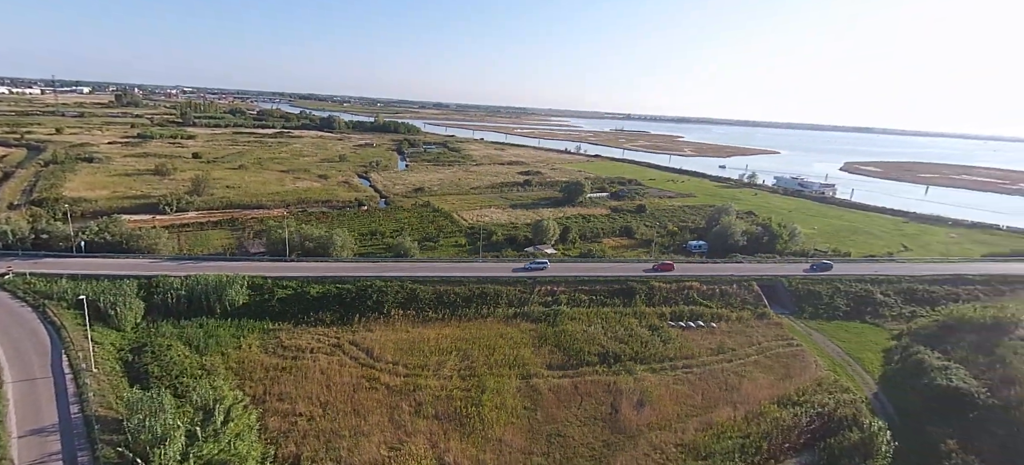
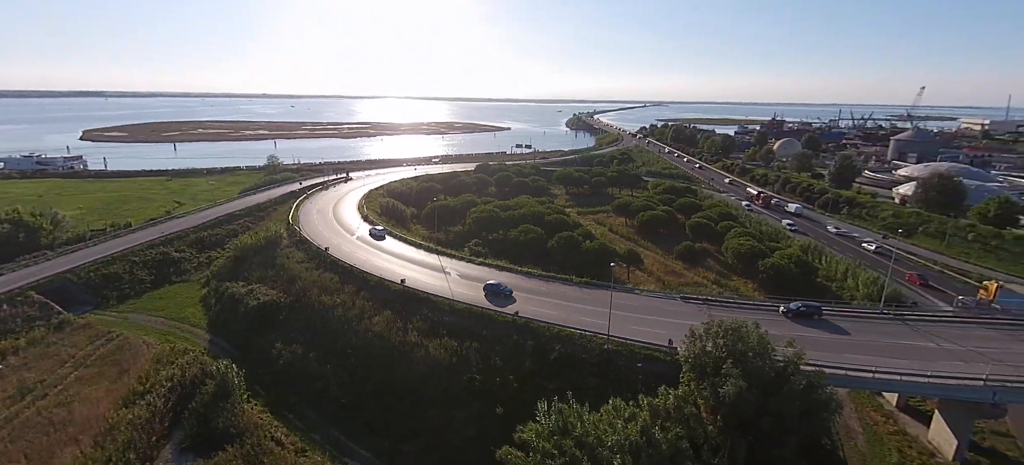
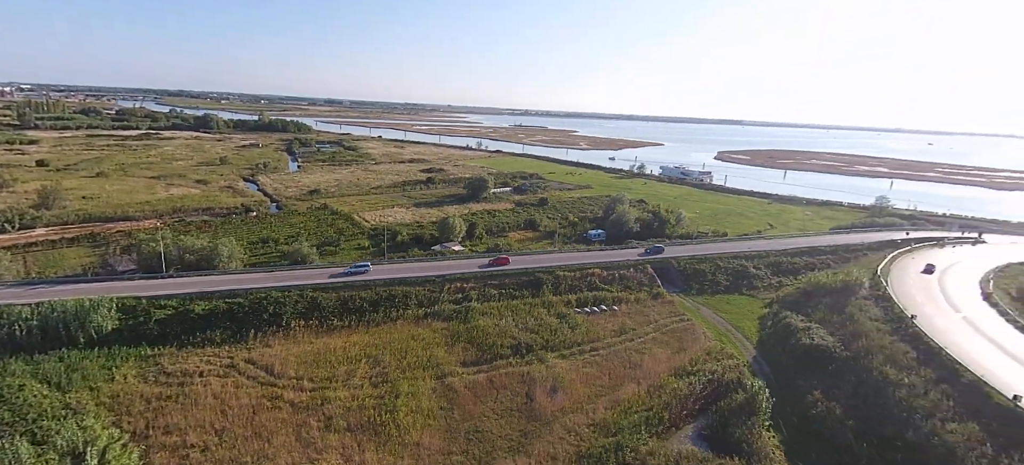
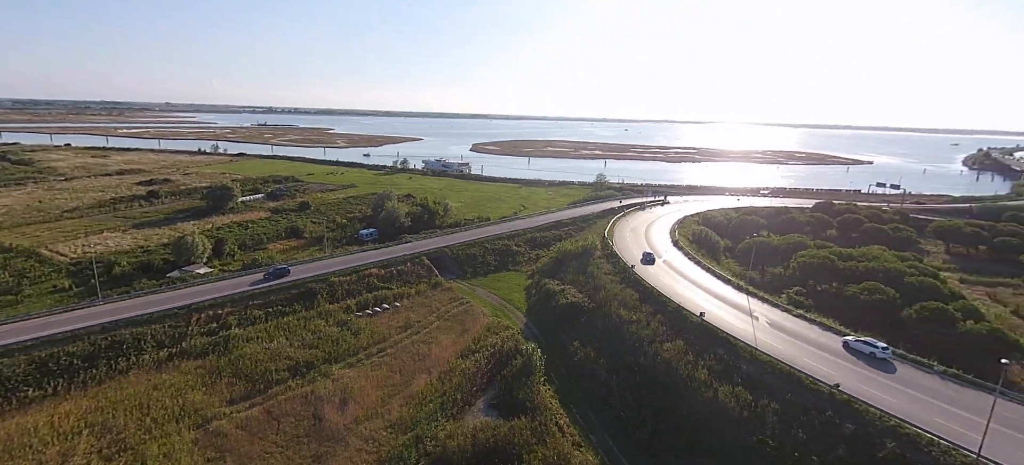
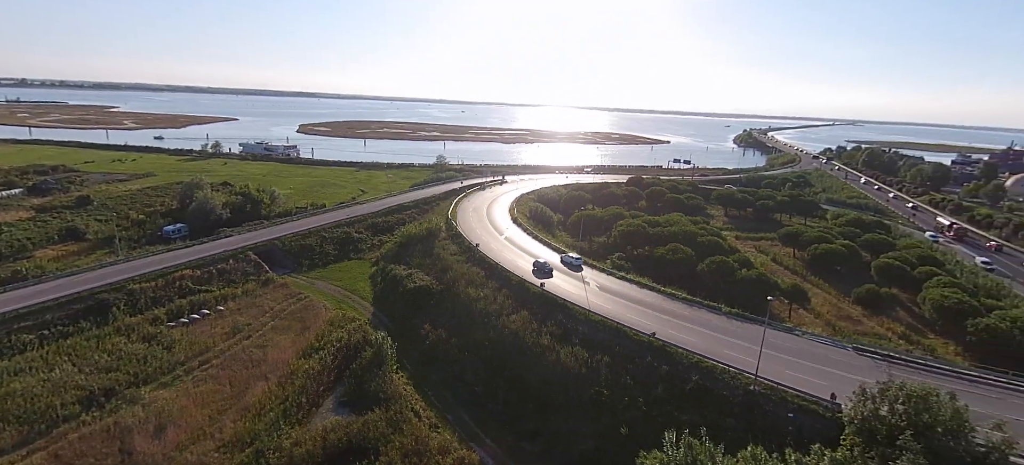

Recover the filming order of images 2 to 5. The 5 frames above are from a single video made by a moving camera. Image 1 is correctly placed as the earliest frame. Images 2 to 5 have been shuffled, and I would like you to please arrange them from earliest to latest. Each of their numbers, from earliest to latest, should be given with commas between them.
3, 4, 5, 2
